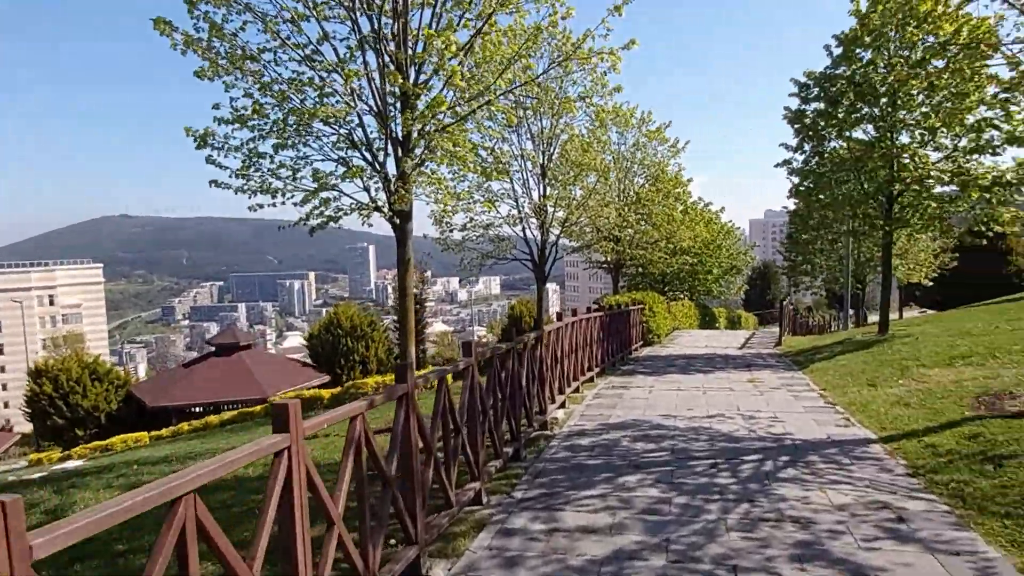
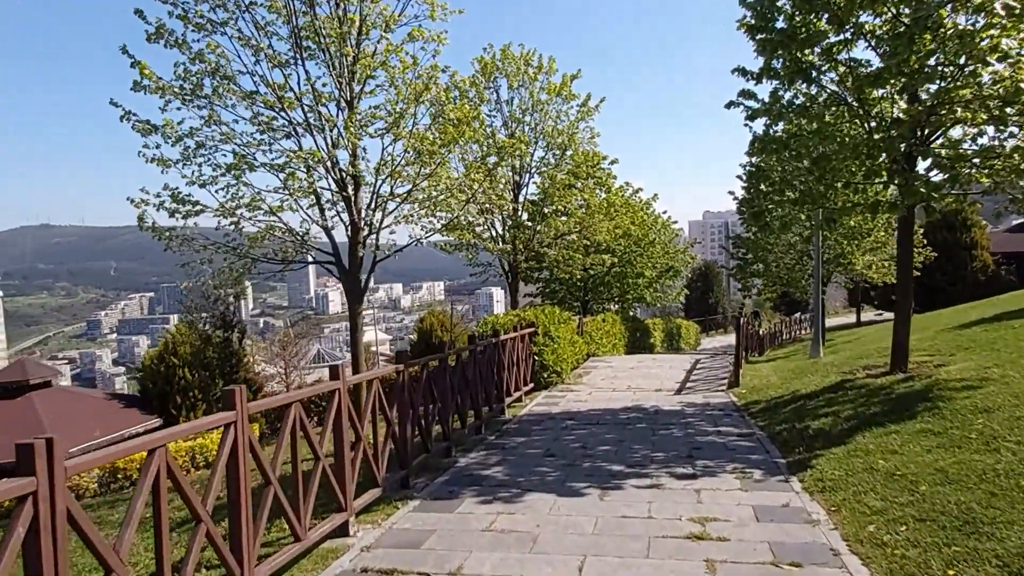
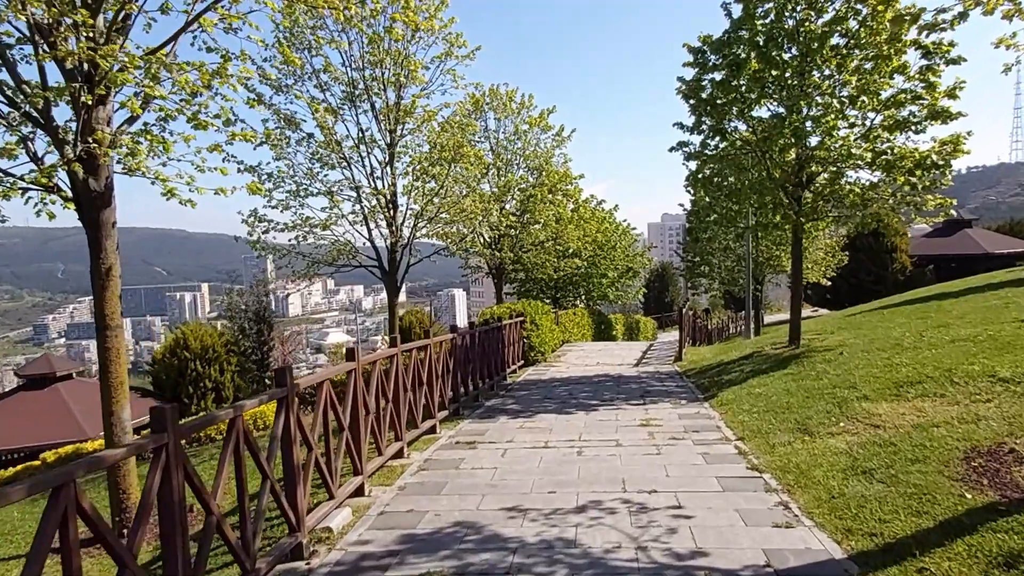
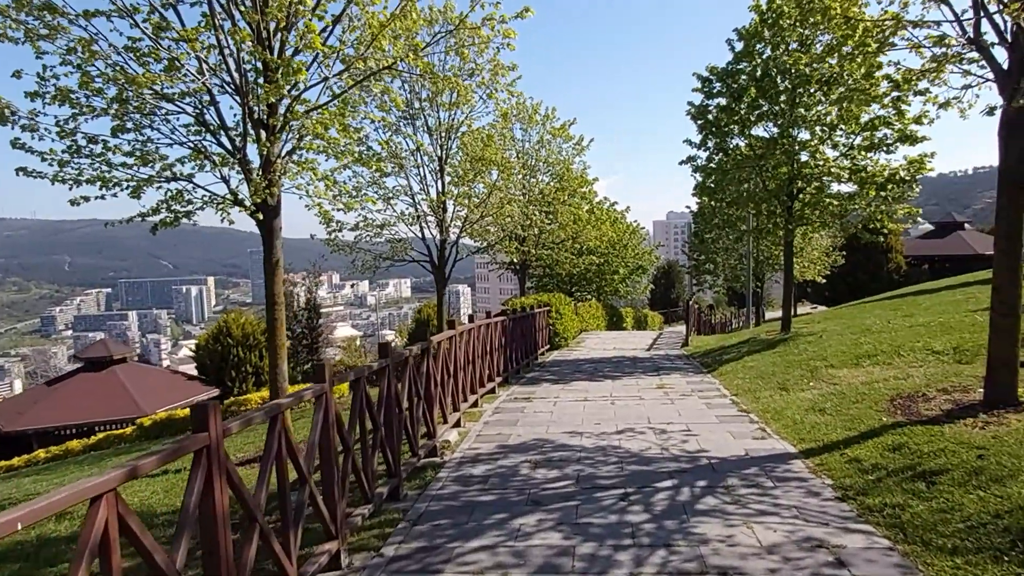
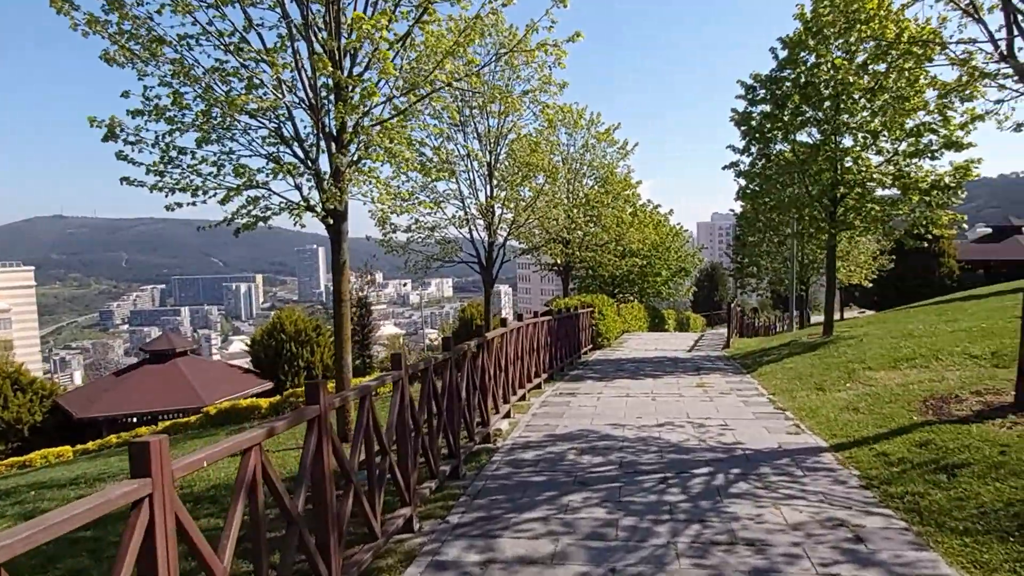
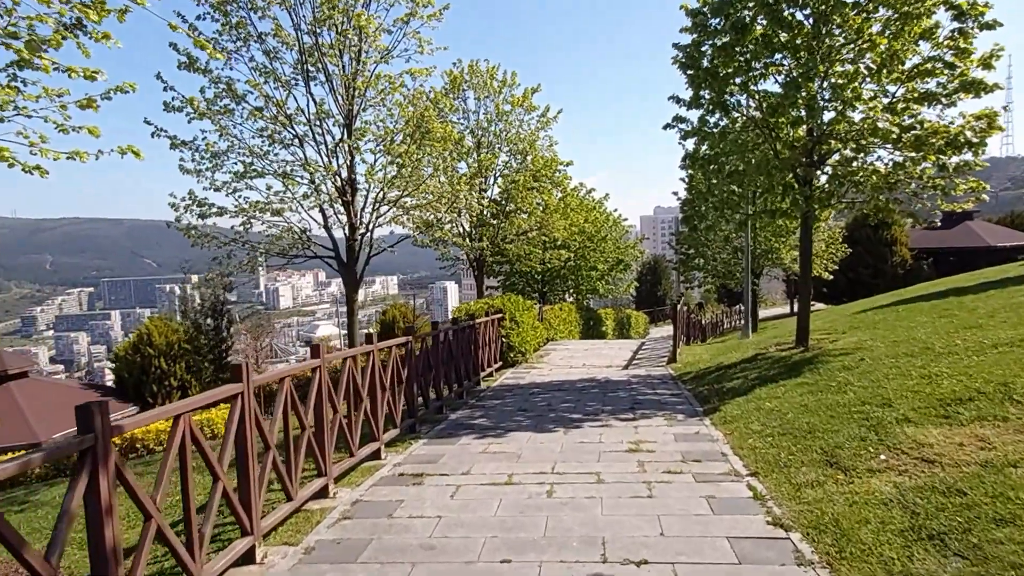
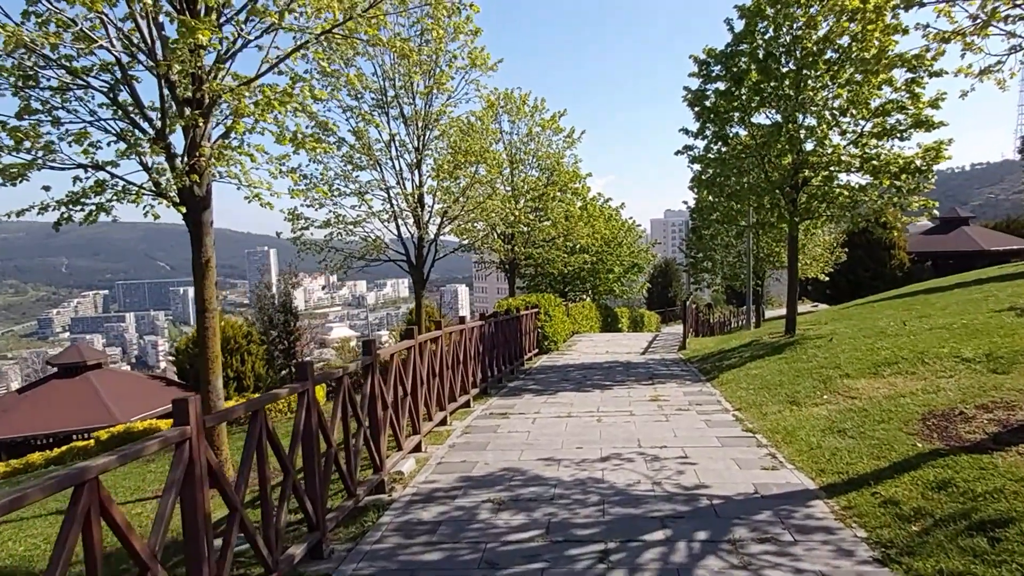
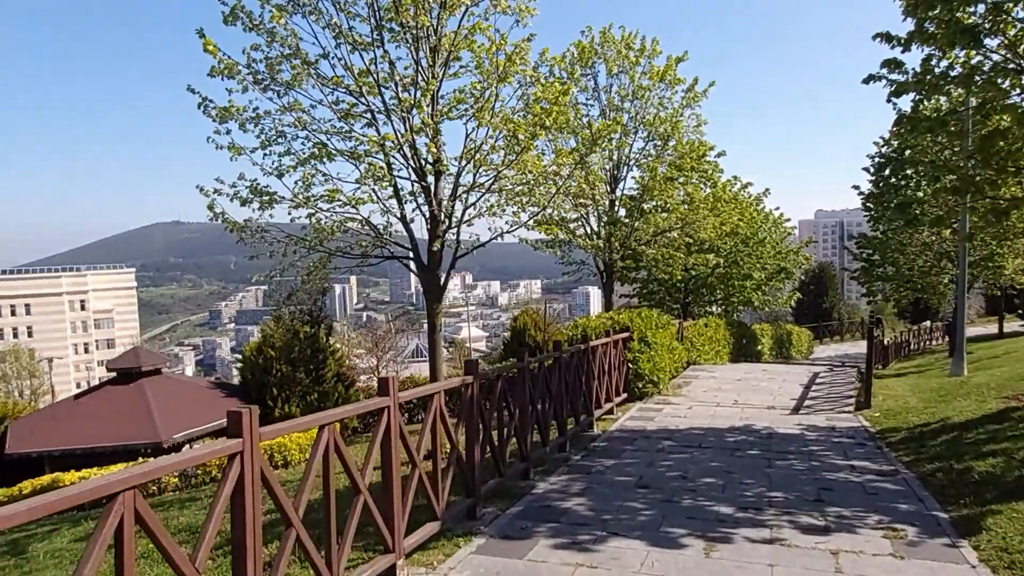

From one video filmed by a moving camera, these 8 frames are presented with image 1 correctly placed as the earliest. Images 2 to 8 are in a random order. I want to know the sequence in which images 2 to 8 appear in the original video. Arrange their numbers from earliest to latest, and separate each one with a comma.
5, 4, 7, 3, 6, 2, 8
